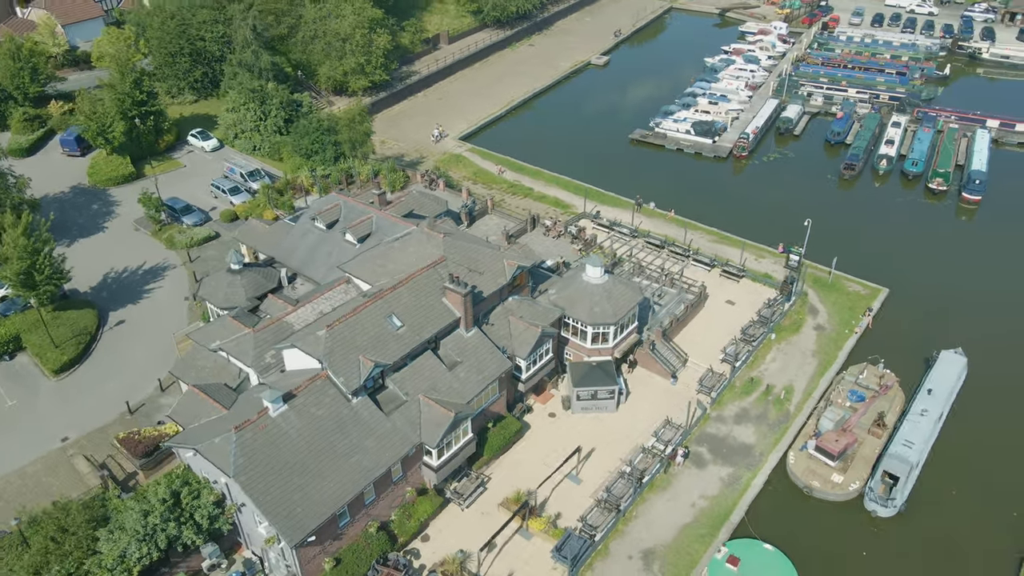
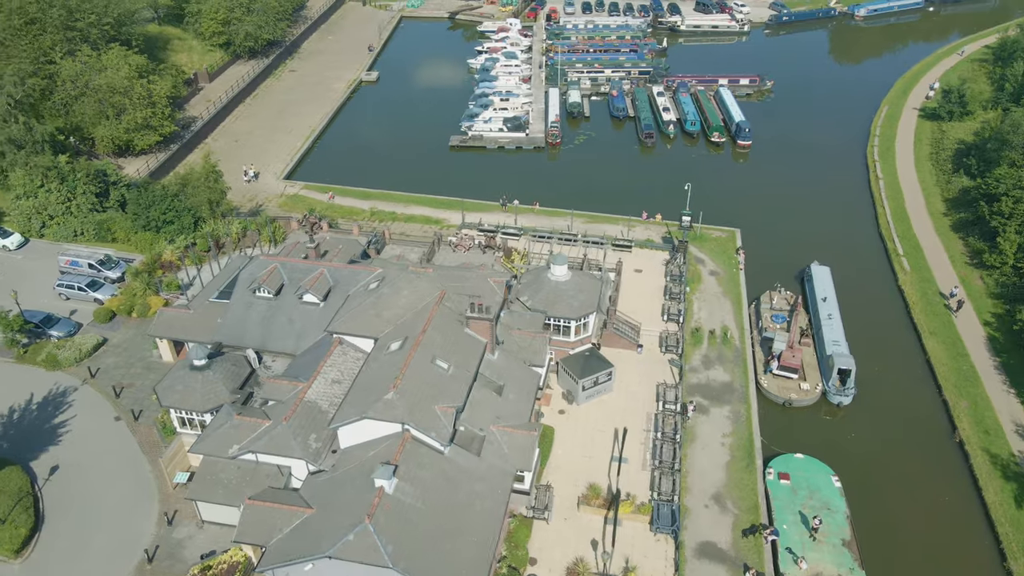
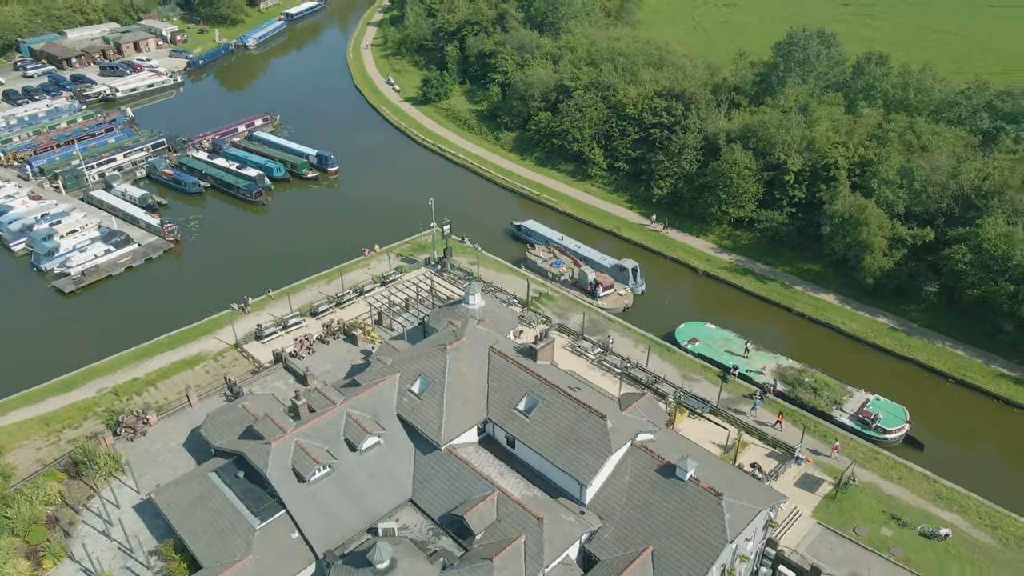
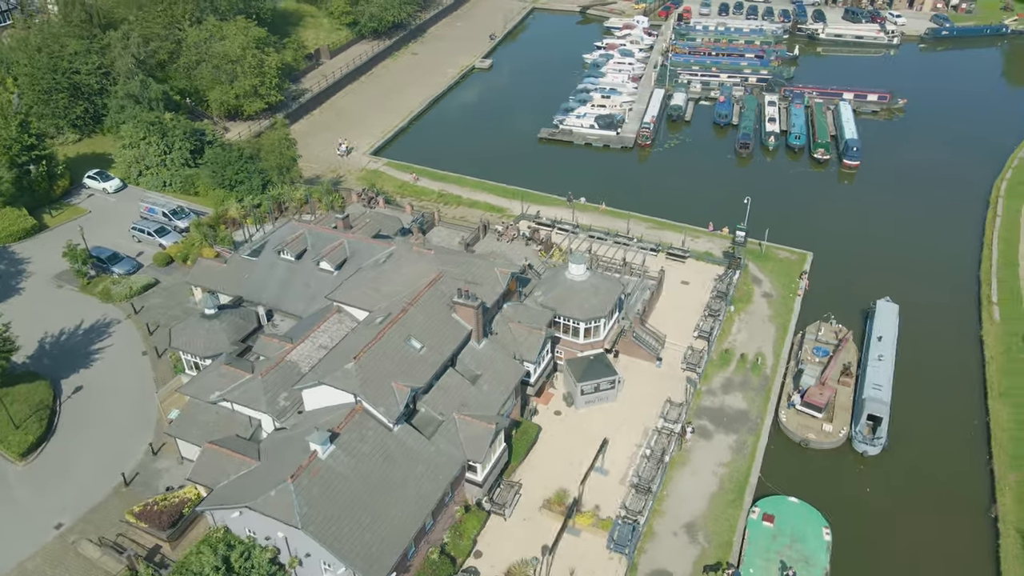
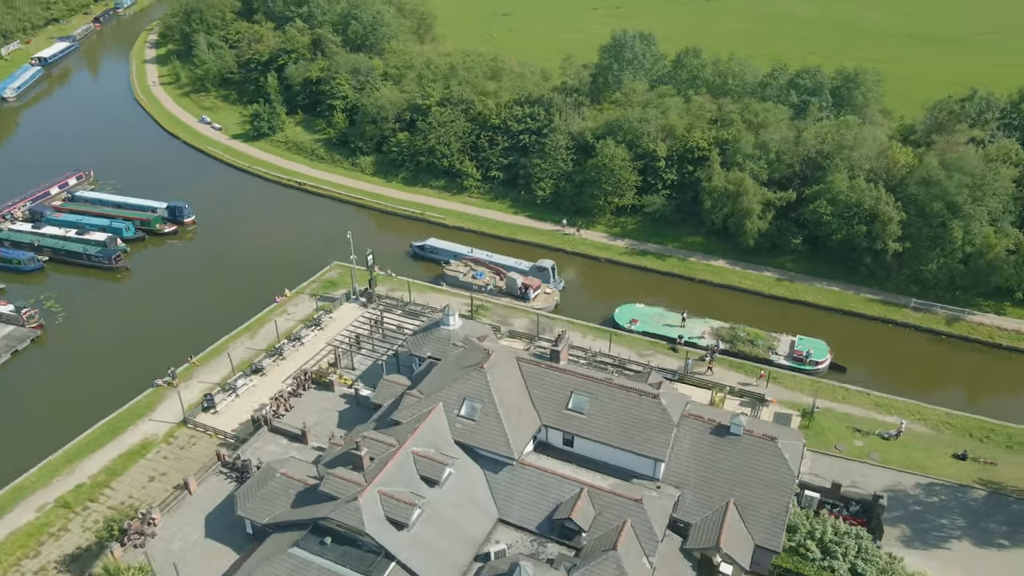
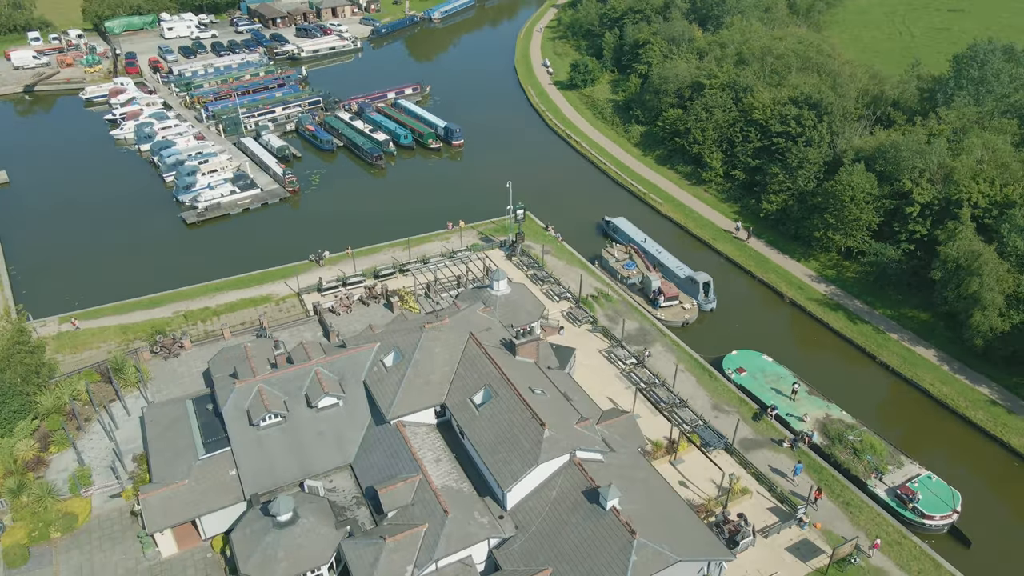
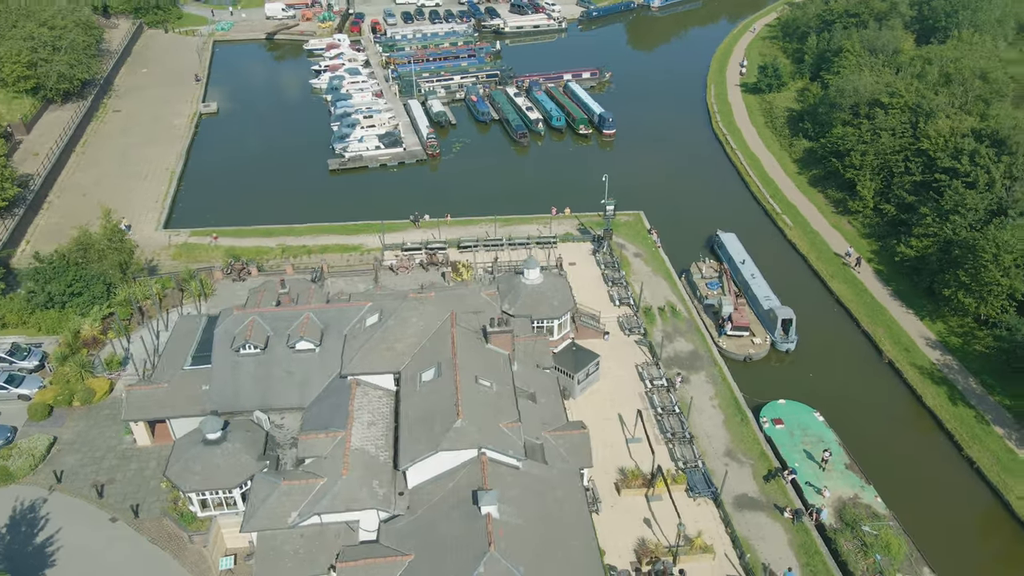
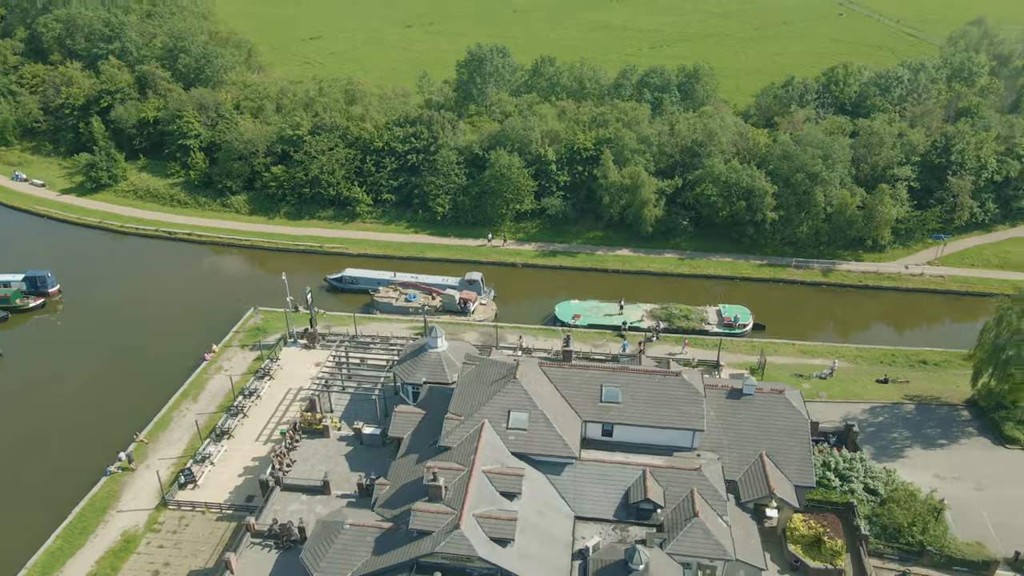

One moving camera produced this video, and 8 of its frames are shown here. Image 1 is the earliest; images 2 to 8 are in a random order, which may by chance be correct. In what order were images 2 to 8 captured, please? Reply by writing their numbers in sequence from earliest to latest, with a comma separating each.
4, 2, 7, 6, 3, 5, 8
